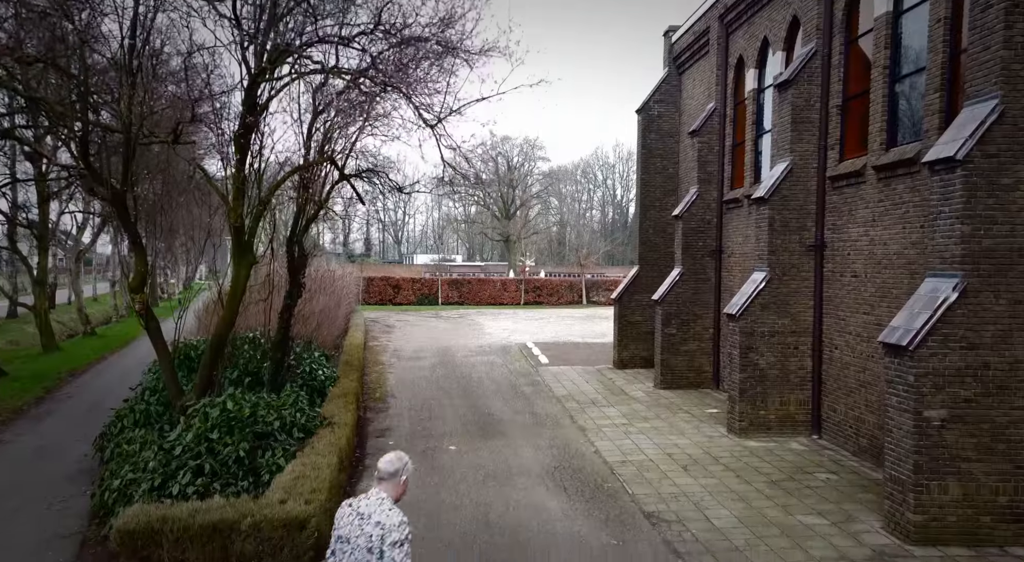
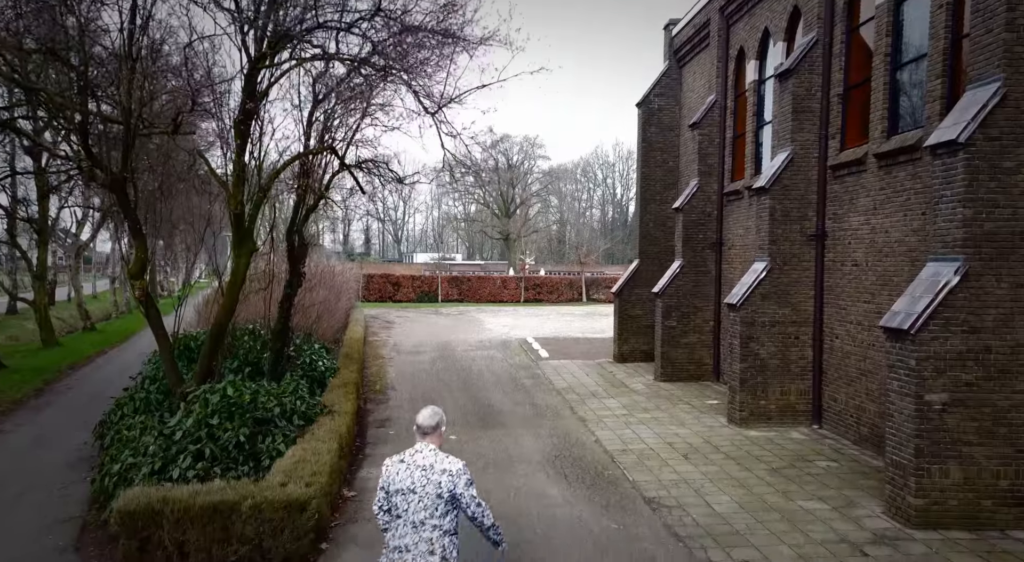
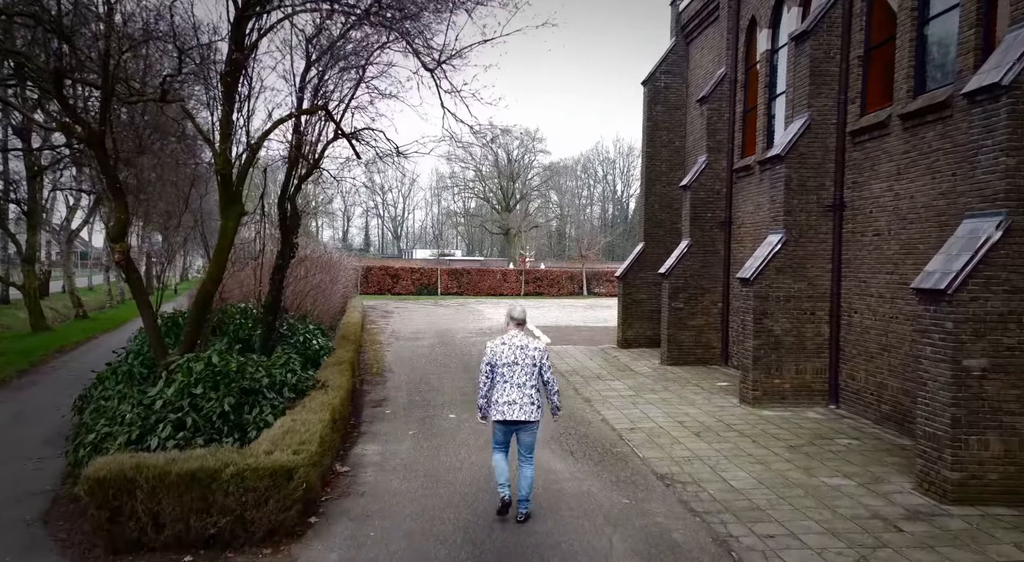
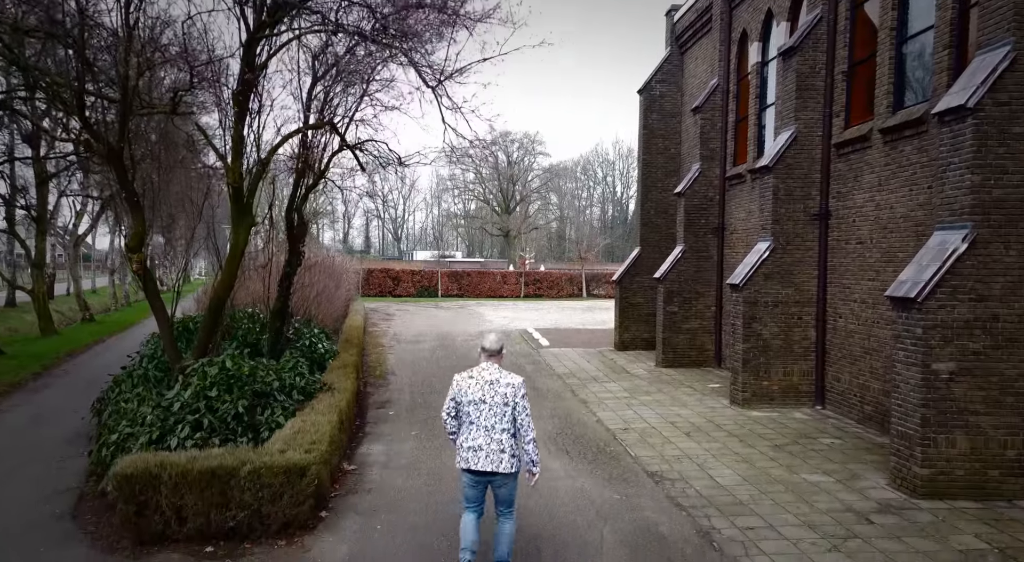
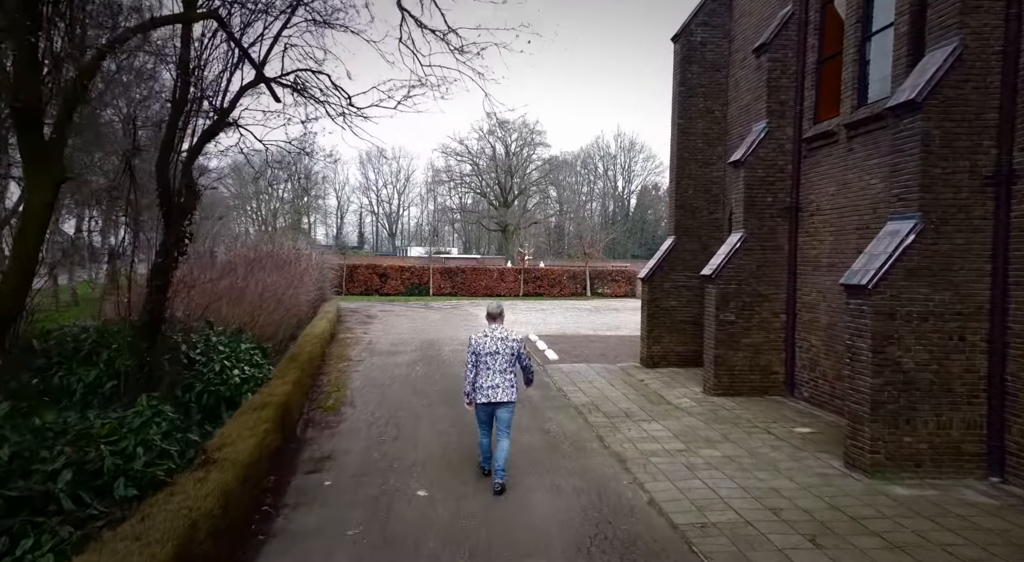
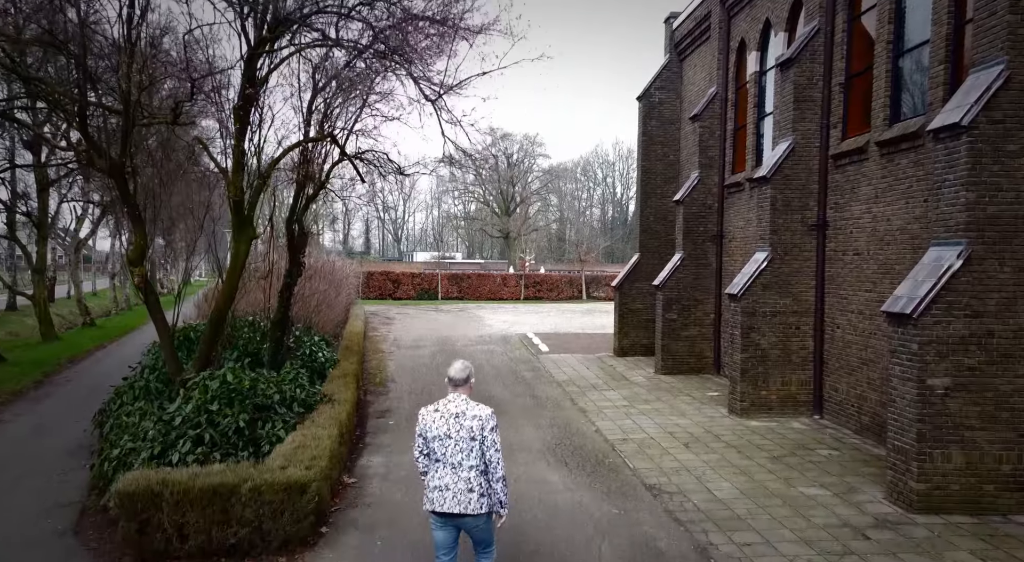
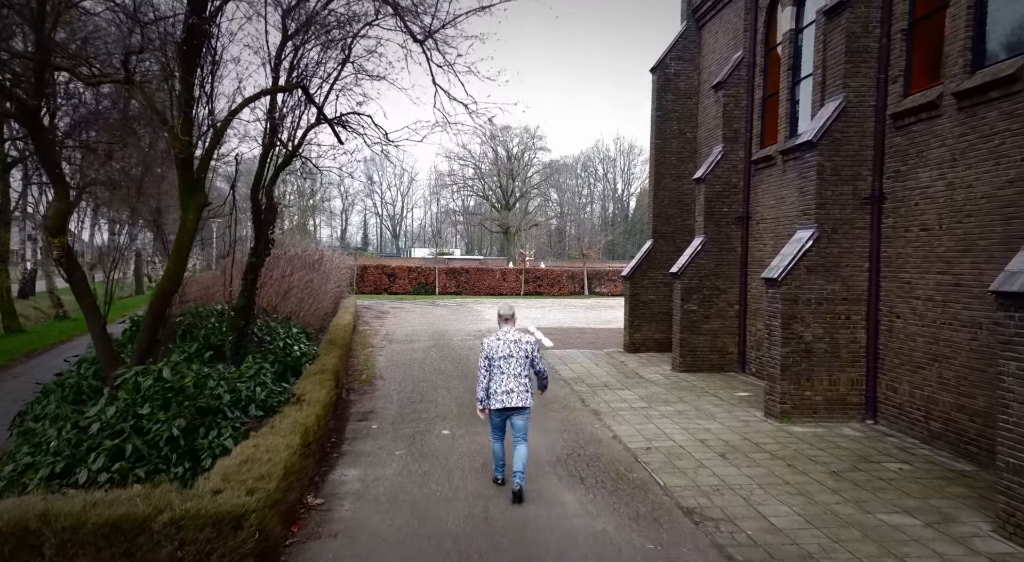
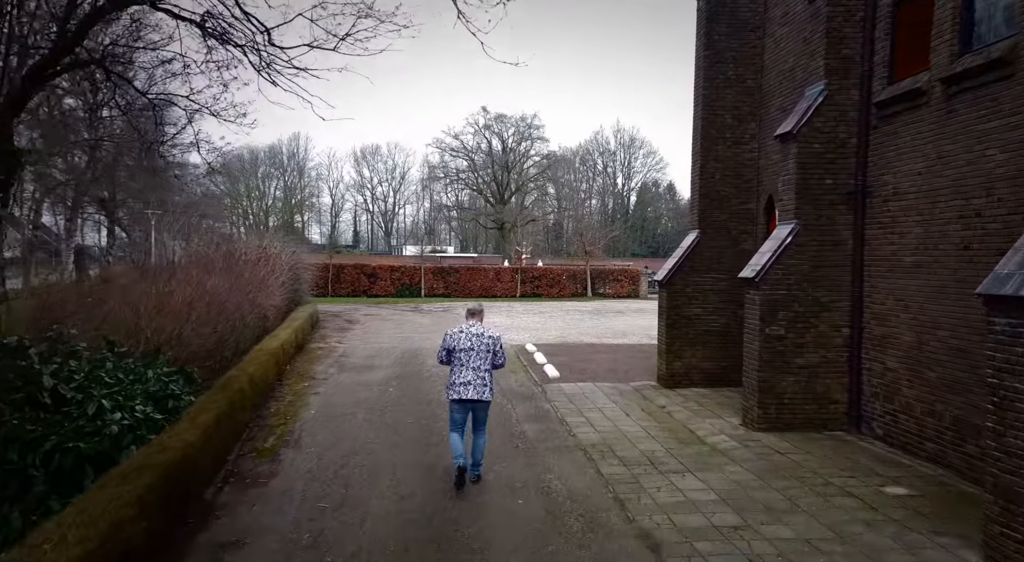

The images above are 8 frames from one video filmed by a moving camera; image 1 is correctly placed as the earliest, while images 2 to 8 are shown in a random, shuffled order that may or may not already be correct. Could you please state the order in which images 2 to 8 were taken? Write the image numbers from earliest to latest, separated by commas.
2, 6, 4, 3, 7, 5, 8
